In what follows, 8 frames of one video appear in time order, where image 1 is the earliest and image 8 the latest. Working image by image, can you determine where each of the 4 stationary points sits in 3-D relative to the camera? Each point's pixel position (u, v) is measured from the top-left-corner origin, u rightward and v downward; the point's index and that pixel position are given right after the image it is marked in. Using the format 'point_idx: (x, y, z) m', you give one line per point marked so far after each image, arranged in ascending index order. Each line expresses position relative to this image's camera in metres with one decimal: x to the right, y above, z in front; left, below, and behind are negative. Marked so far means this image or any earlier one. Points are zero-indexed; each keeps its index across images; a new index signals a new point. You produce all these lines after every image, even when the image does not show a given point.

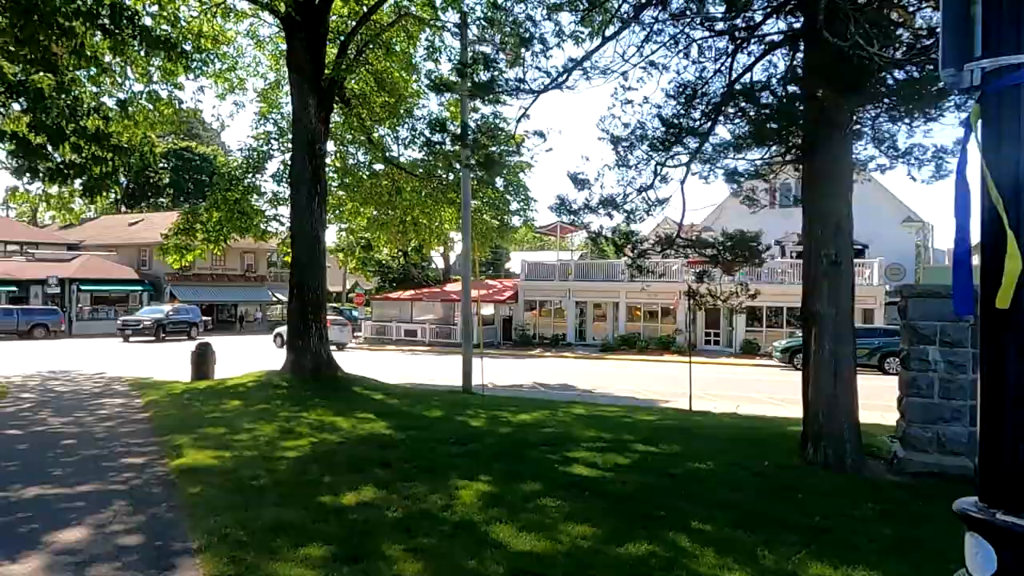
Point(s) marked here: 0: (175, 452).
0: (-4.6, -2.3, +9.2) m
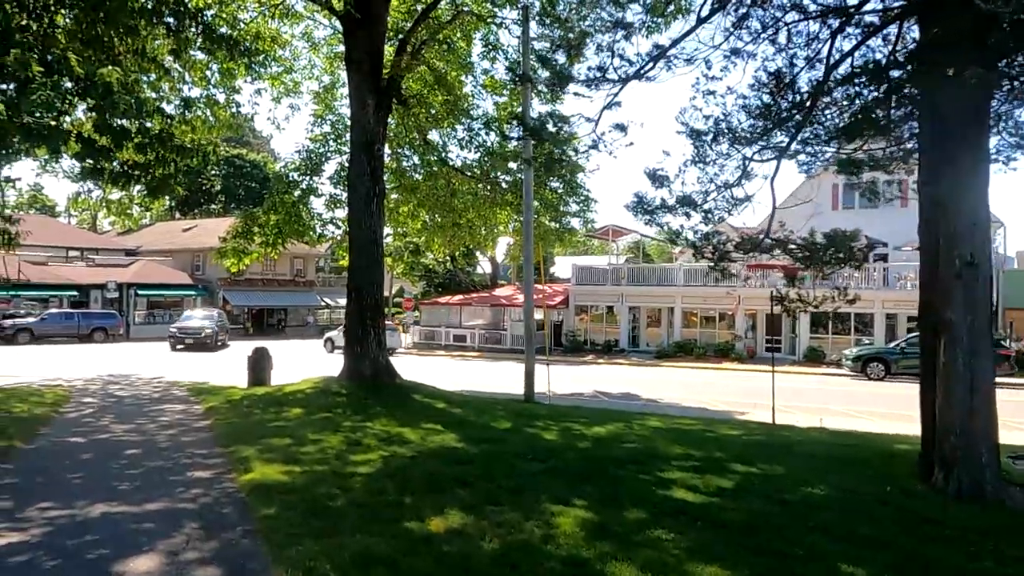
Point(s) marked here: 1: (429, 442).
0: (-3.5, -2.3, +8.7) m
1: (-1.3, -2.5, +10.7) m
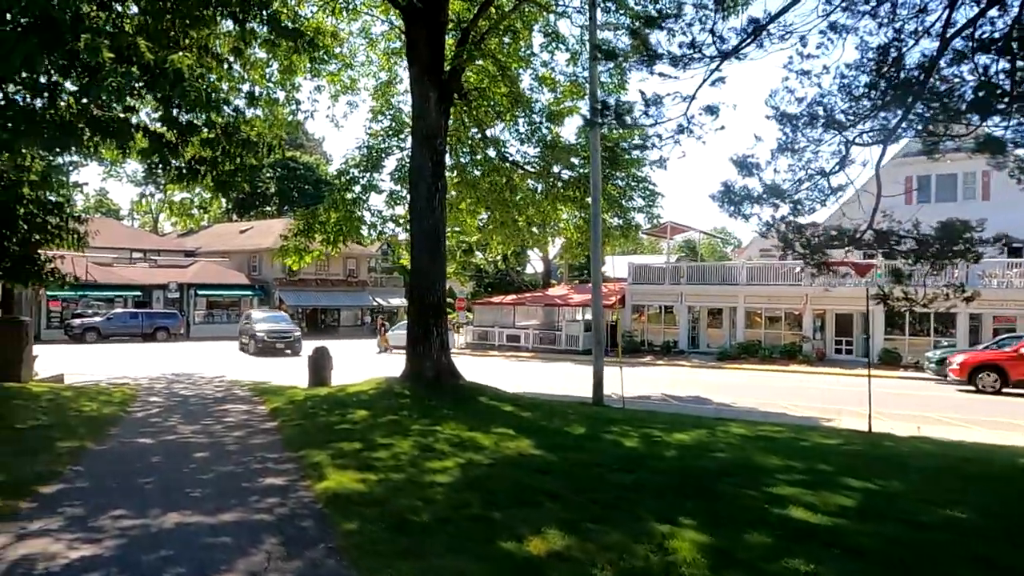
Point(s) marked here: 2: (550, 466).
0: (-2.4, -2.3, +8.2) m
1: (-0.1, -2.4, +10.1) m
2: (+0.5, -2.4, +8.9) m
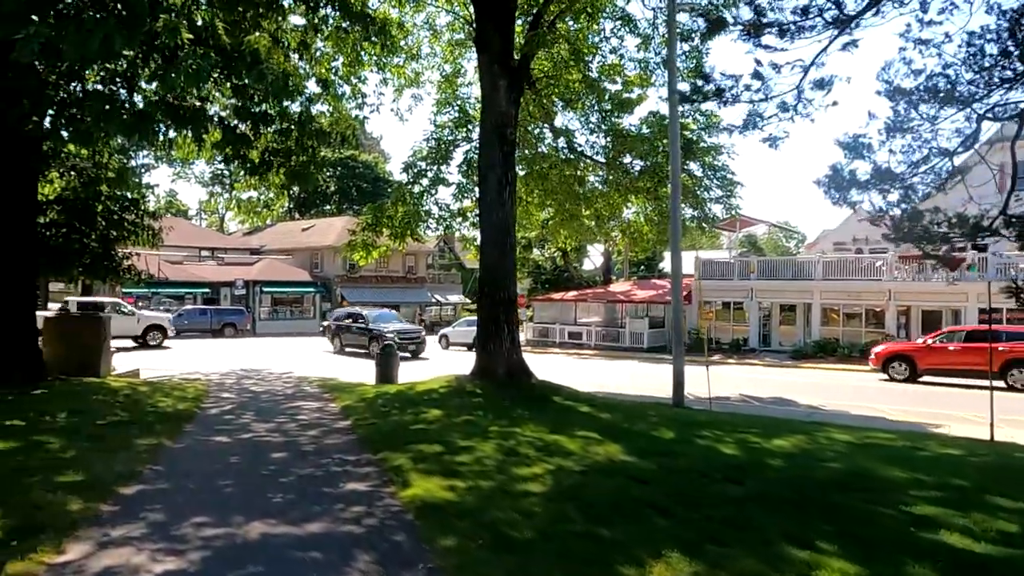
0: (-1.3, -2.2, +7.7) m
1: (+1.1, -2.3, +9.4) m
2: (+1.7, -2.3, +8.2) m
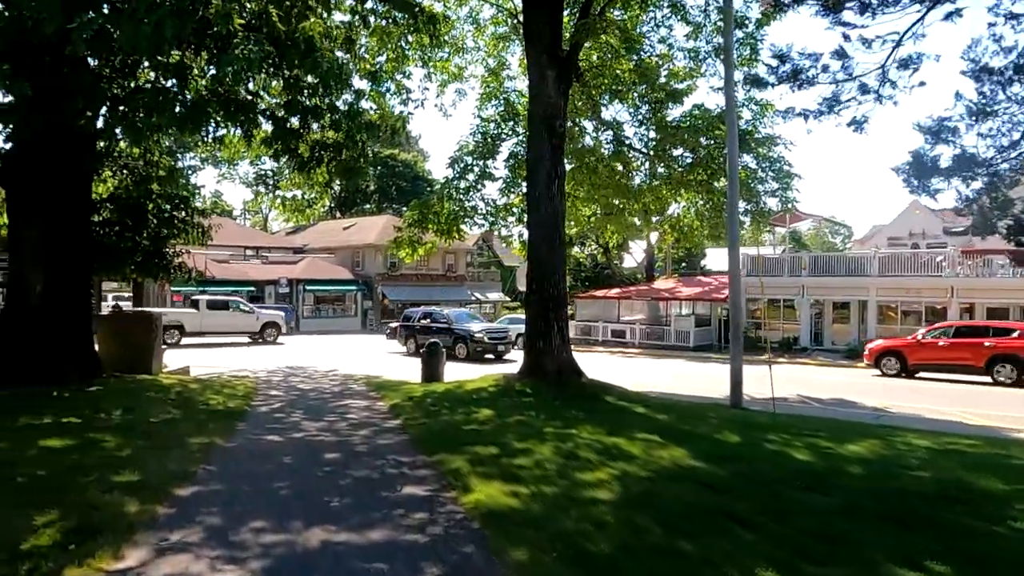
0: (-0.6, -2.1, +7.4) m
1: (+2.0, -2.3, +8.9) m
2: (+2.4, -2.3, +7.7) m
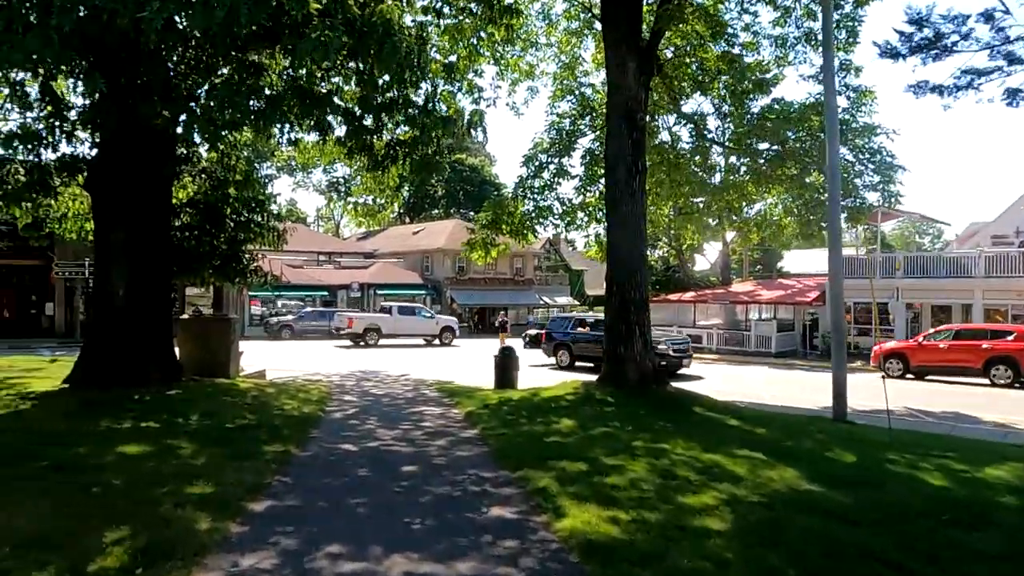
0: (+0.4, -2.2, +6.7) m
1: (+3.1, -2.3, +8.0) m
2: (+3.4, -2.3, +6.7) m
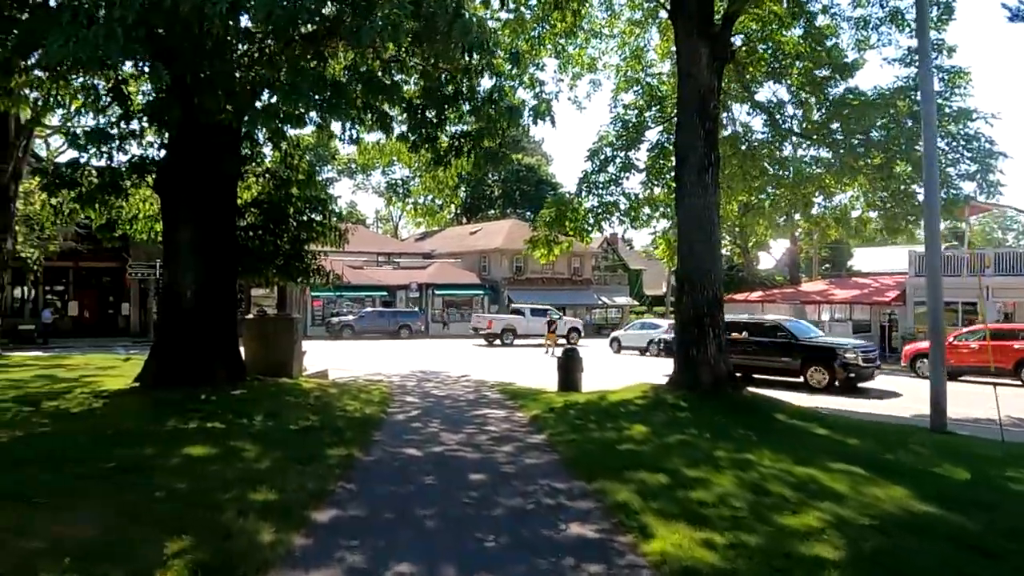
0: (+1.1, -2.1, +6.1) m
1: (+3.9, -2.3, +7.2) m
2: (+4.1, -2.2, +5.9) m
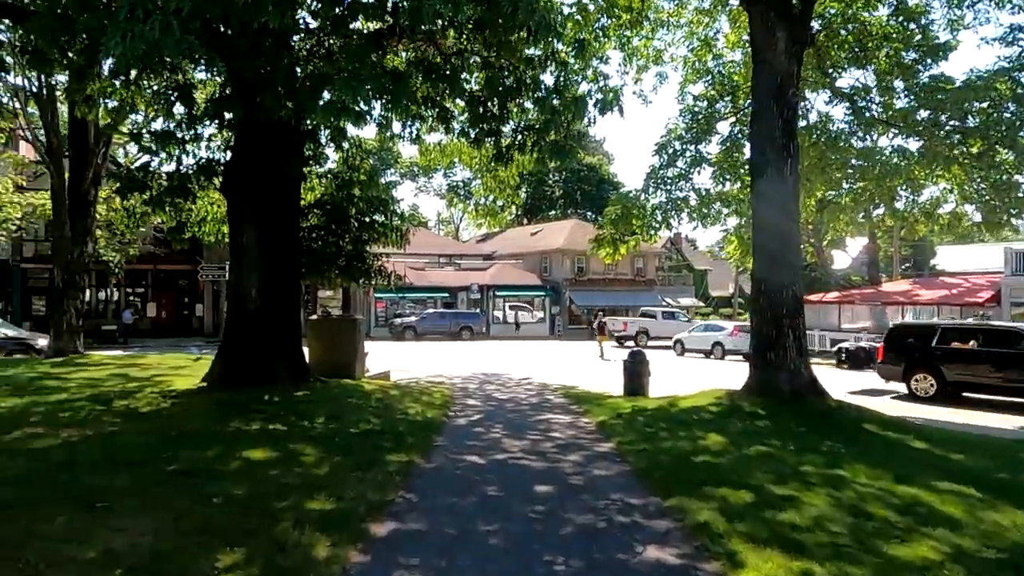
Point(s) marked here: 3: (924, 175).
0: (+1.7, -2.1, +5.5) m
1: (+4.6, -2.2, +6.3) m
2: (+4.7, -2.2, +5.0) m
3: (+11.0, +3.0, +17.7) m
